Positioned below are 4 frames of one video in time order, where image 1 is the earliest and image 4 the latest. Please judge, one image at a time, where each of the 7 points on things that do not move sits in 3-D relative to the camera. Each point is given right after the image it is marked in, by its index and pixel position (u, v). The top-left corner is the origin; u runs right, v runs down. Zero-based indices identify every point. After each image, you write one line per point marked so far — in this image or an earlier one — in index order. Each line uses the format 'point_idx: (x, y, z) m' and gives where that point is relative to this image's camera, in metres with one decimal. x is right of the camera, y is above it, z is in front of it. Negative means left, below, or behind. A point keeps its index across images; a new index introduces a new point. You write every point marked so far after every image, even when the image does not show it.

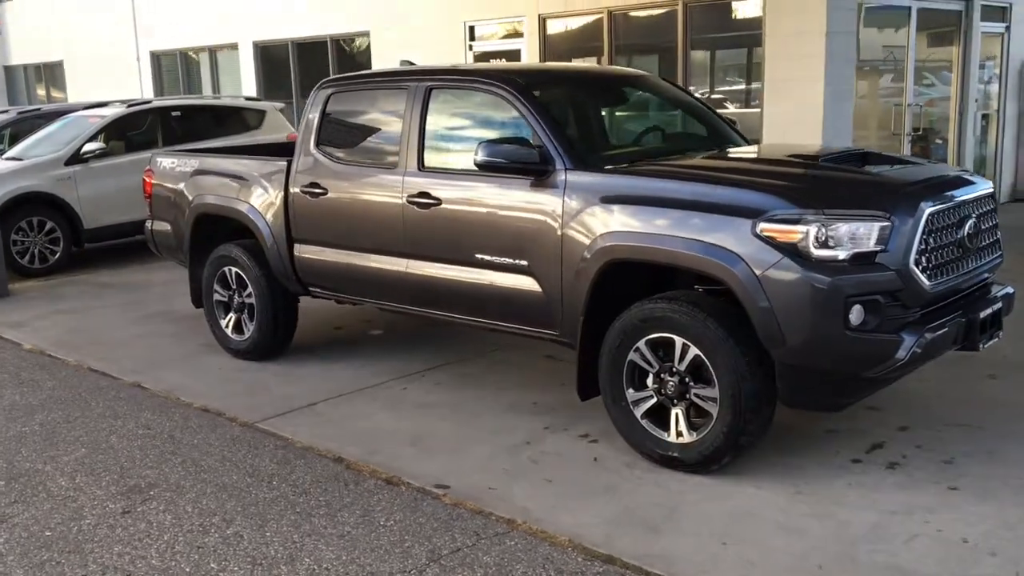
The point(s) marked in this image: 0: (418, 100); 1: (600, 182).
0: (-0.4, +1.0, +5.4) m
1: (+0.4, +0.5, +4.5) m
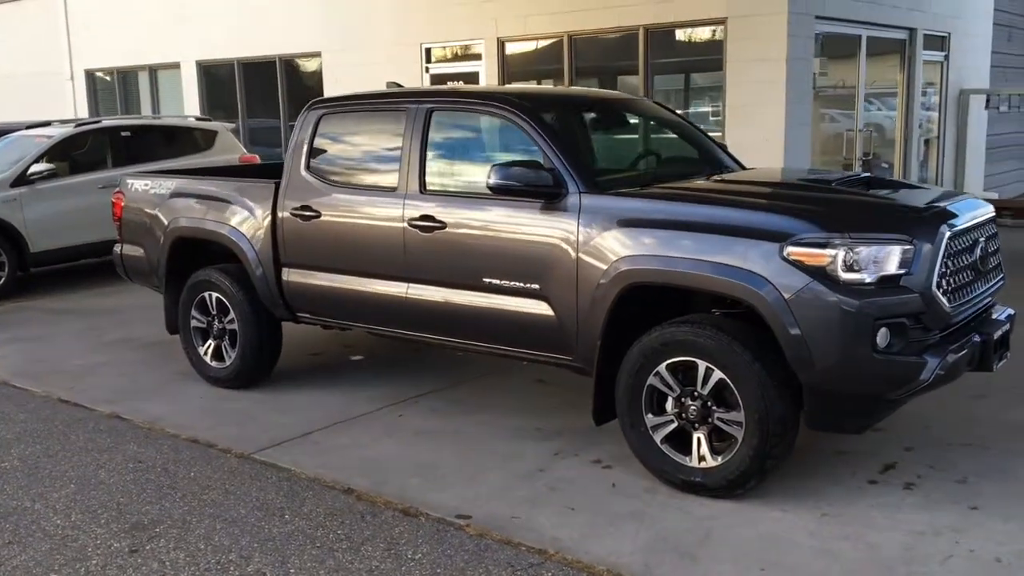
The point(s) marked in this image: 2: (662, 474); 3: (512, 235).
0: (-0.4, +0.8, +5.3) m
1: (+0.4, +0.4, +4.5) m
2: (+0.6, -0.8, +4.4) m
3: (0.0, +0.2, +4.8) m
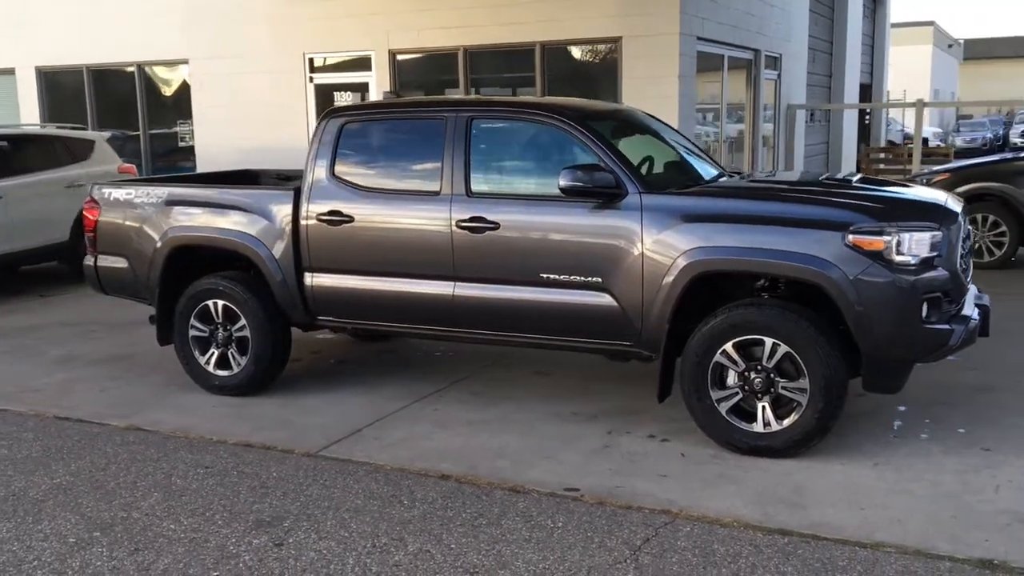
0: (-0.3, +0.9, +5.6) m
1: (+0.8, +0.4, +5.0) m
2: (+1.0, -0.7, +5.0) m
3: (+0.3, +0.3, +5.2) m
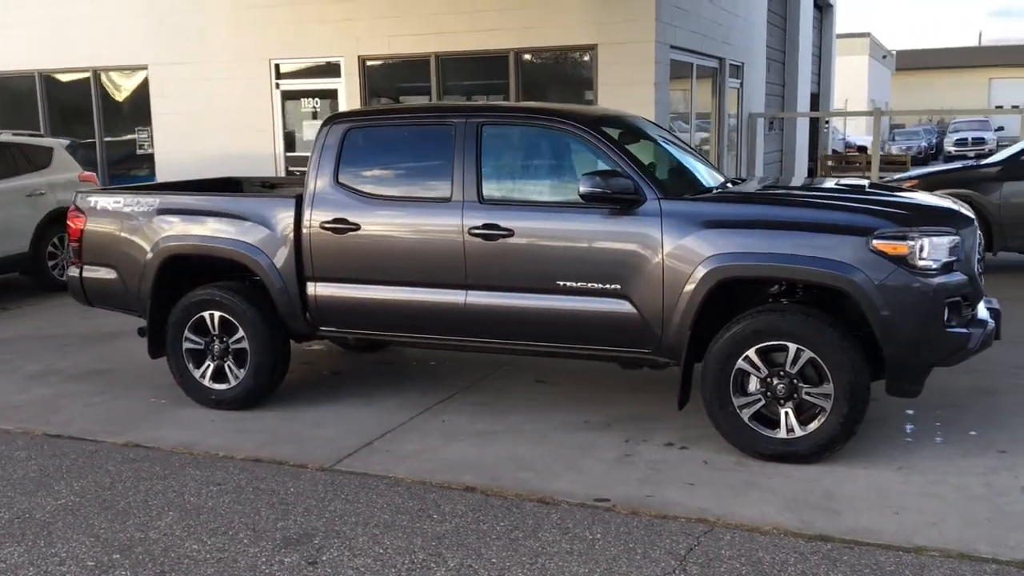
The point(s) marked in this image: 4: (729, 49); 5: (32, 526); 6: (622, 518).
0: (-0.2, +0.8, +5.5) m
1: (+0.9, +0.4, +5.0) m
2: (+1.1, -0.8, +4.9) m
3: (+0.4, +0.2, +5.1) m
4: (+2.7, +3.0, +12.9) m
5: (-2.1, -1.0, +4.4) m
6: (+0.5, -1.0, +4.3) m
